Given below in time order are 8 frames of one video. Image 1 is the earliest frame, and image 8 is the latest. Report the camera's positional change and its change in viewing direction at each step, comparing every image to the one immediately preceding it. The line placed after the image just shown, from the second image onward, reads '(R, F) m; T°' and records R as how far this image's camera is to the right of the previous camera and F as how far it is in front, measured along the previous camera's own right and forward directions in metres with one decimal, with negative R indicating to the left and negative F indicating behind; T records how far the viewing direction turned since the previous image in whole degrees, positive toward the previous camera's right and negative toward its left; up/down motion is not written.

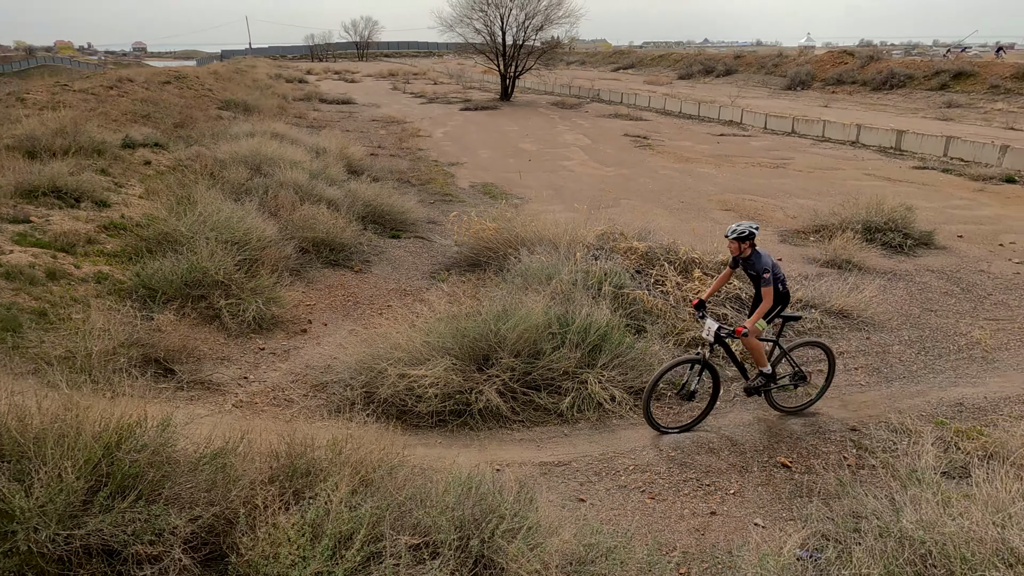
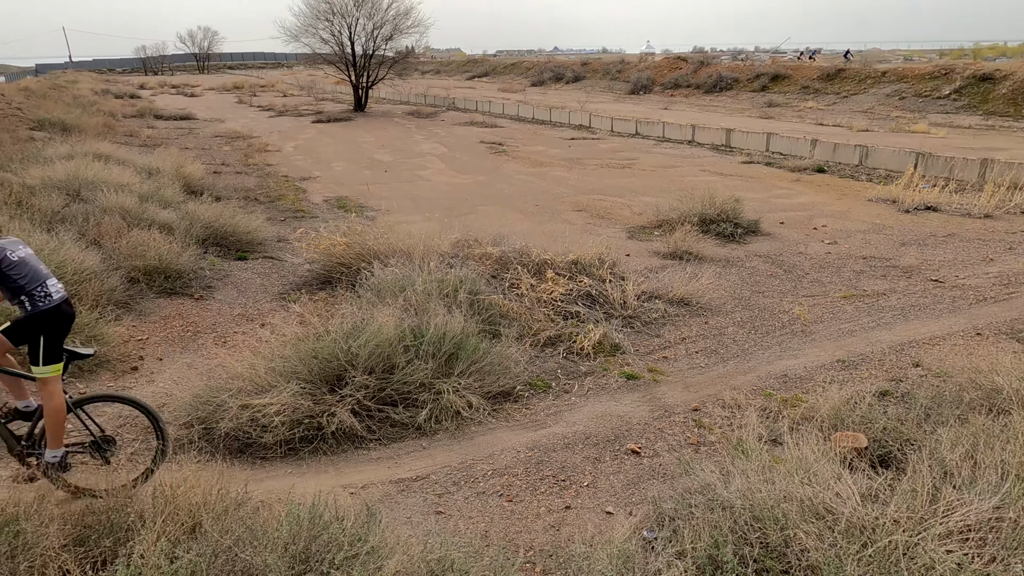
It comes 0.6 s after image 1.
(+0.2, 0.0) m; +11°
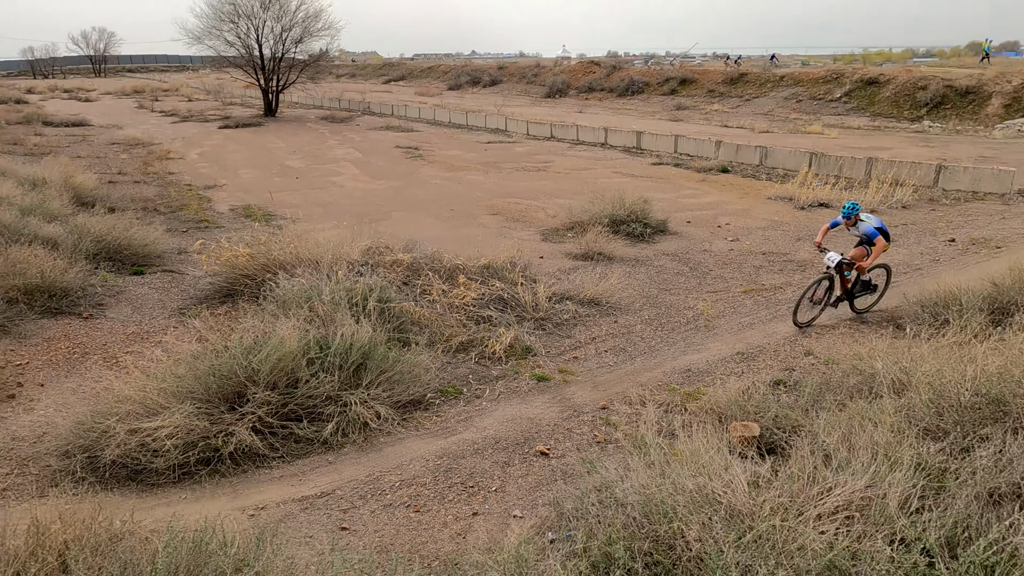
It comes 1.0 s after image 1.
(+0.2, 0.0) m; +6°
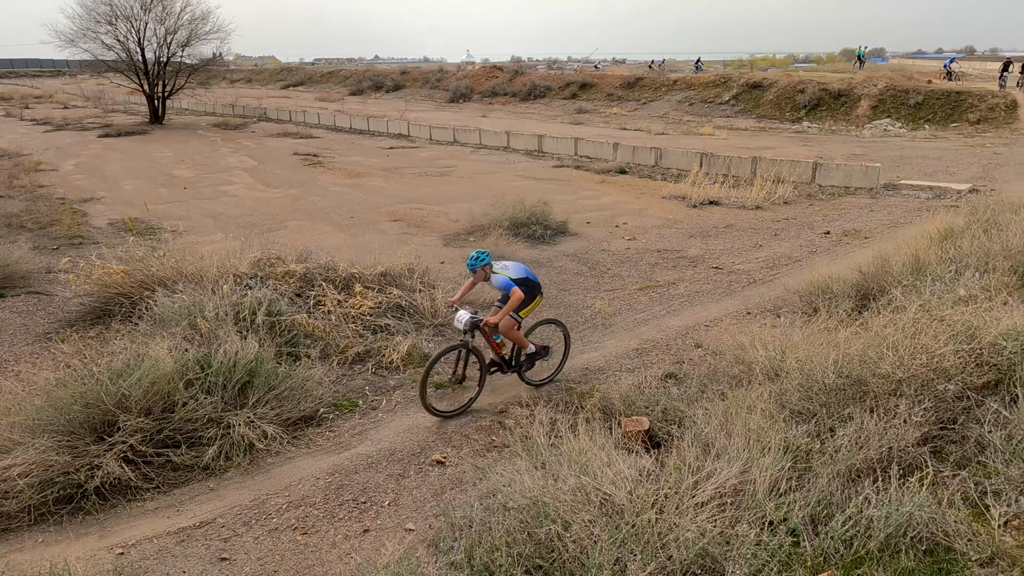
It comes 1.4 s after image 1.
(+0.2, 0.0) m; +7°
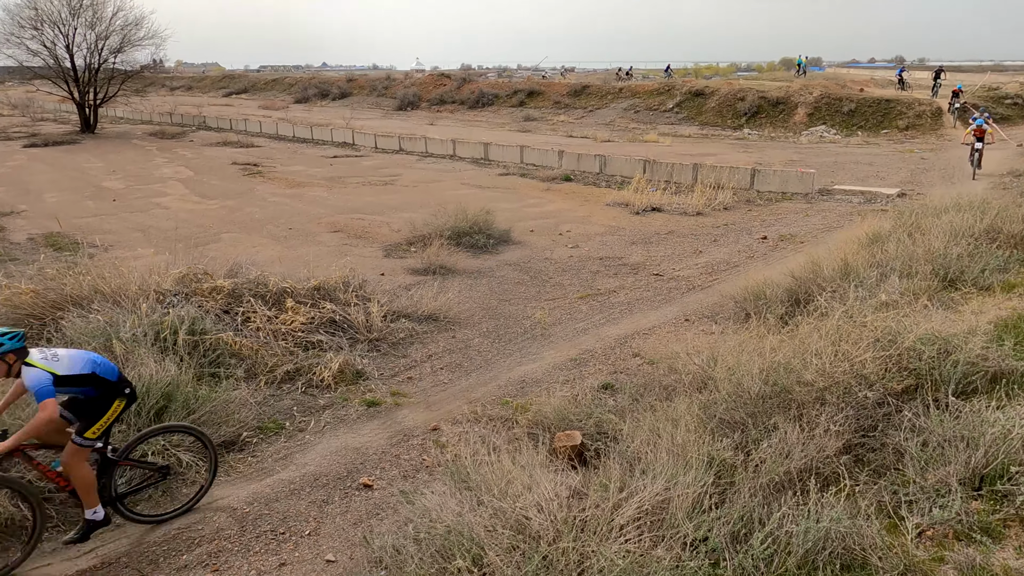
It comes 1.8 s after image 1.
(+0.2, +0.1) m; +4°
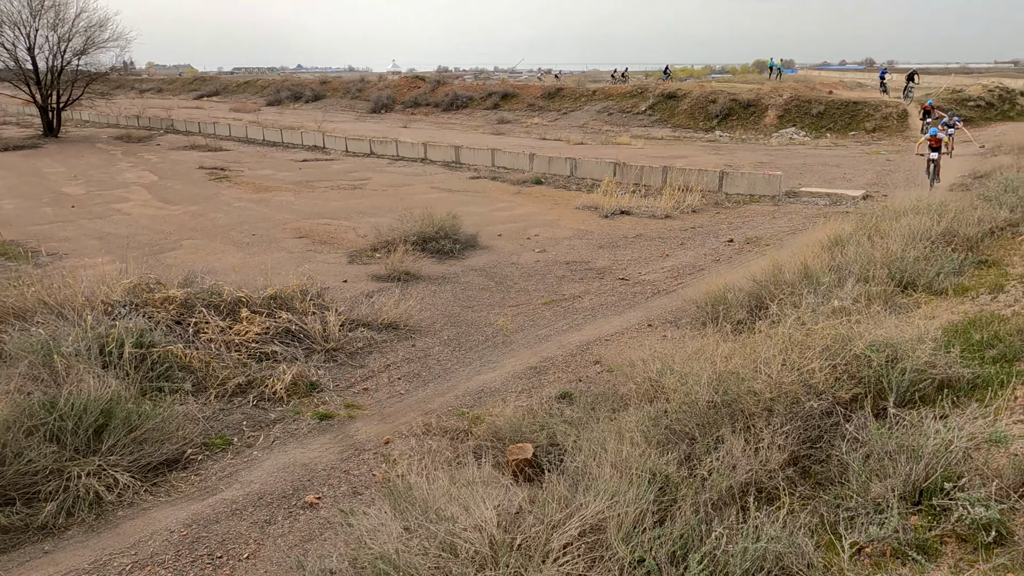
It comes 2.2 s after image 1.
(+0.2, +0.1) m; +2°
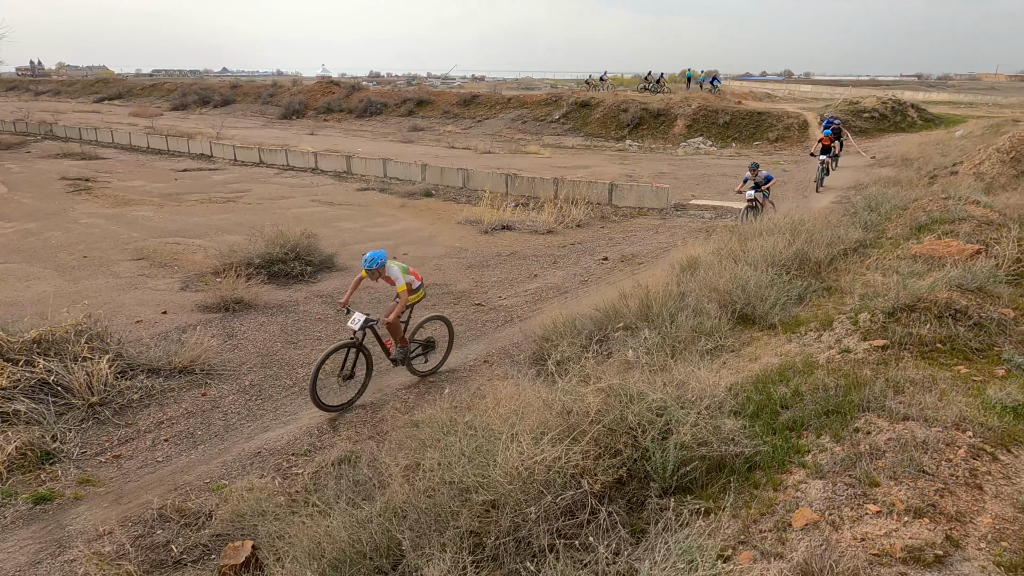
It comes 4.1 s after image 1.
(+1.2, +0.7) m; +5°
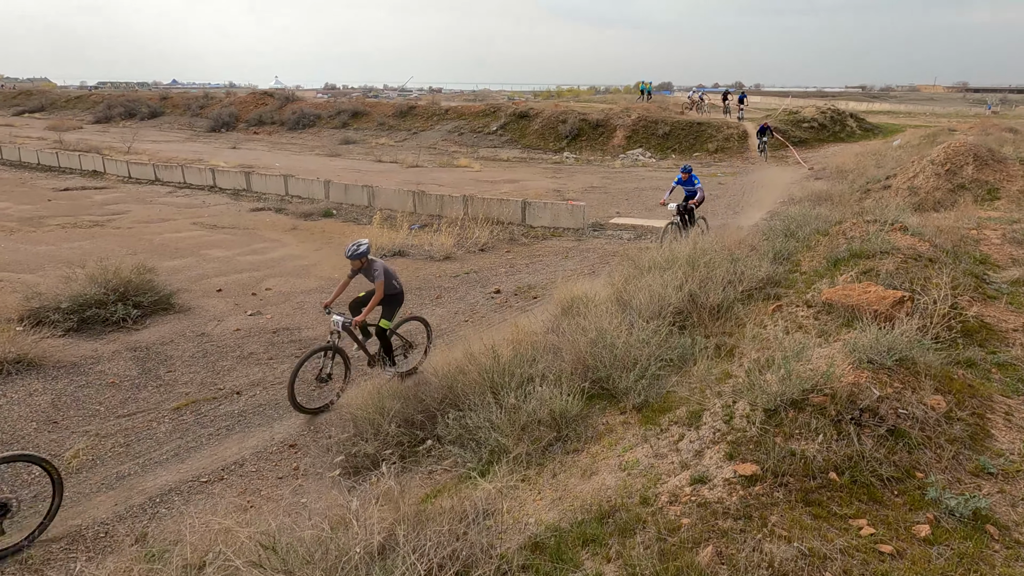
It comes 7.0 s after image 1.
(+1.1, +1.4) m; +3°
